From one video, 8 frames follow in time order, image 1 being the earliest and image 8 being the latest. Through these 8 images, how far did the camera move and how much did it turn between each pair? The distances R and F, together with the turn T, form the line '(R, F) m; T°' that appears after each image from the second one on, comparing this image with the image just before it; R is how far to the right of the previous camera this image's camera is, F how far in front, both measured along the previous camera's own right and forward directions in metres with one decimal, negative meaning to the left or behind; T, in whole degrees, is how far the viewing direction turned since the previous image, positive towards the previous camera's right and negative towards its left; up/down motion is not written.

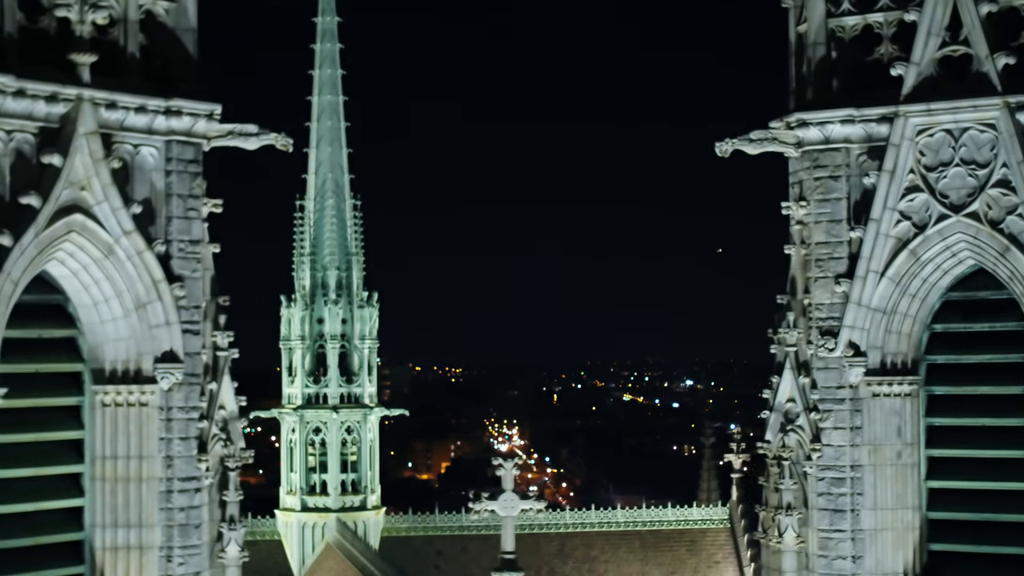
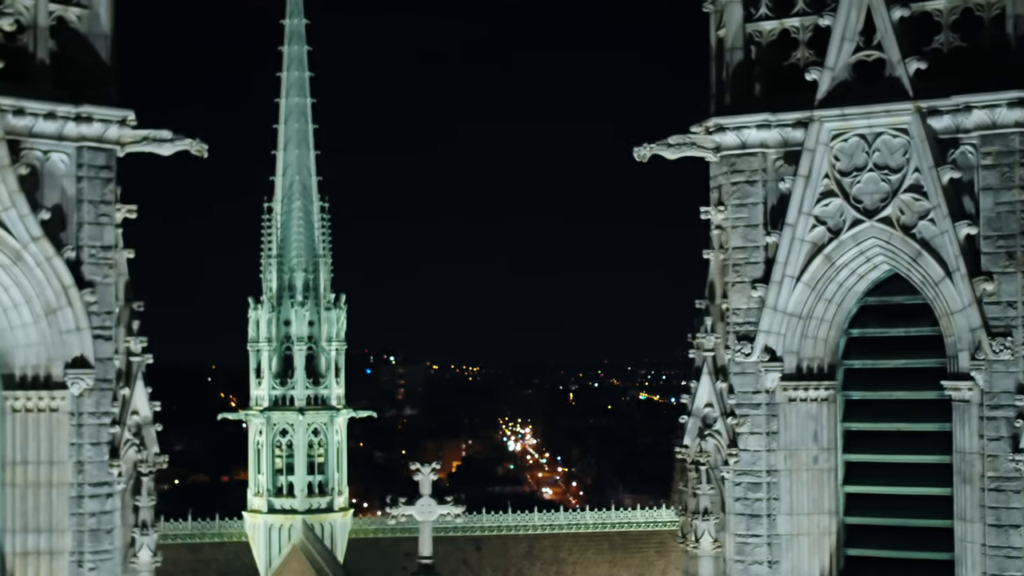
(+0.8, 0.0) m; -1°
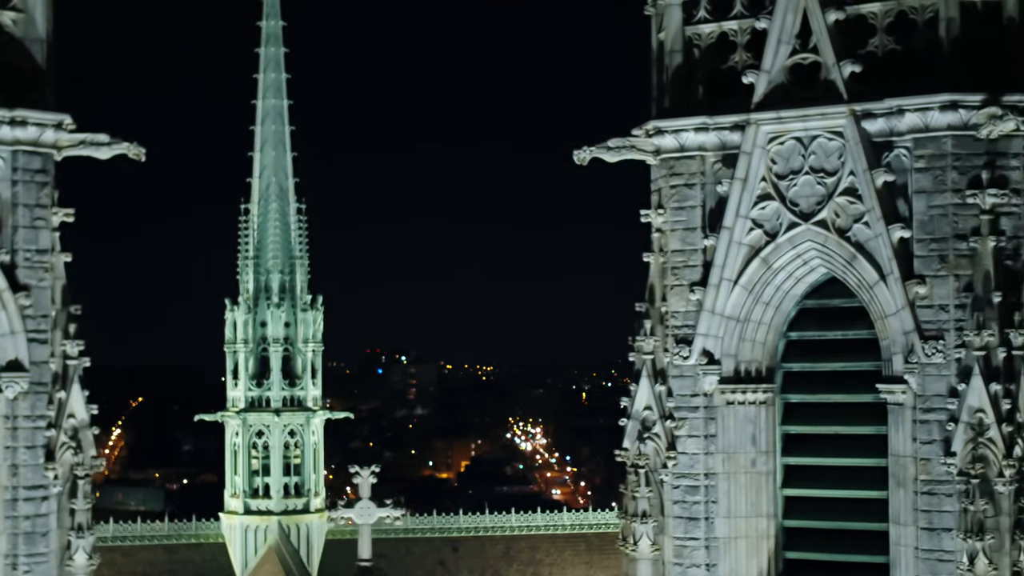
(+0.6, 0.0) m; 0°
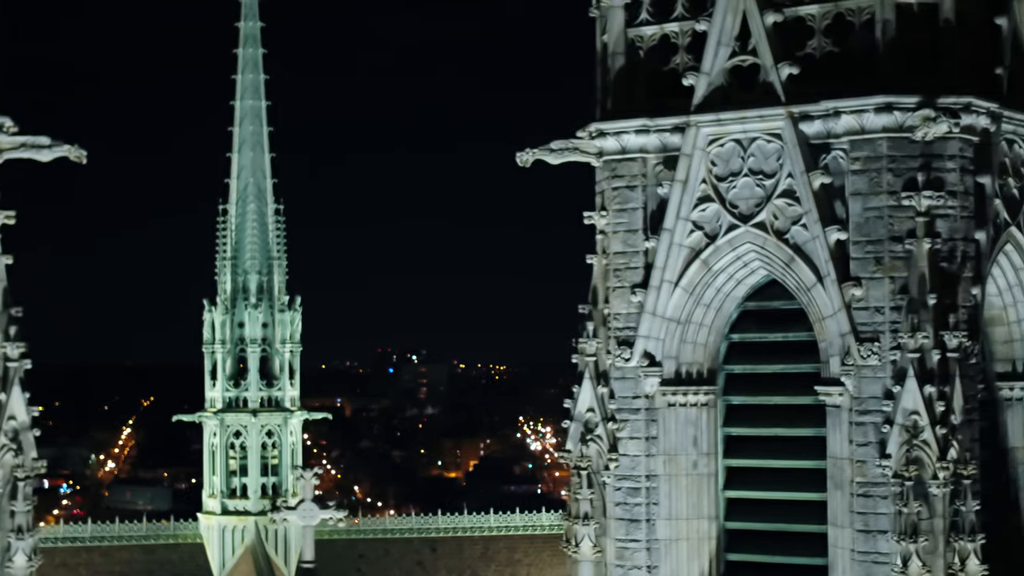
(+0.6, 0.0) m; 0°
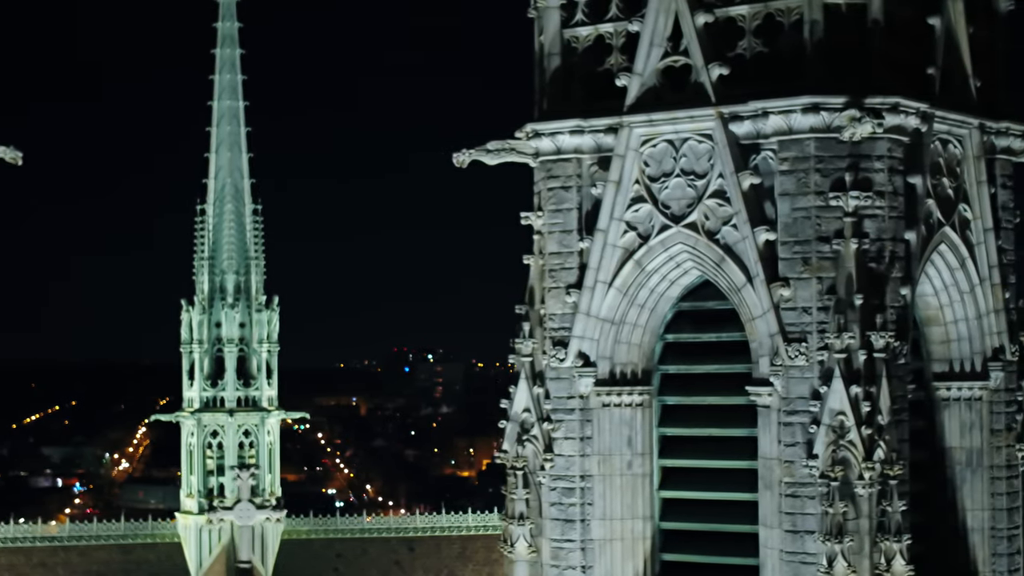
(+0.7, 0.0) m; -1°
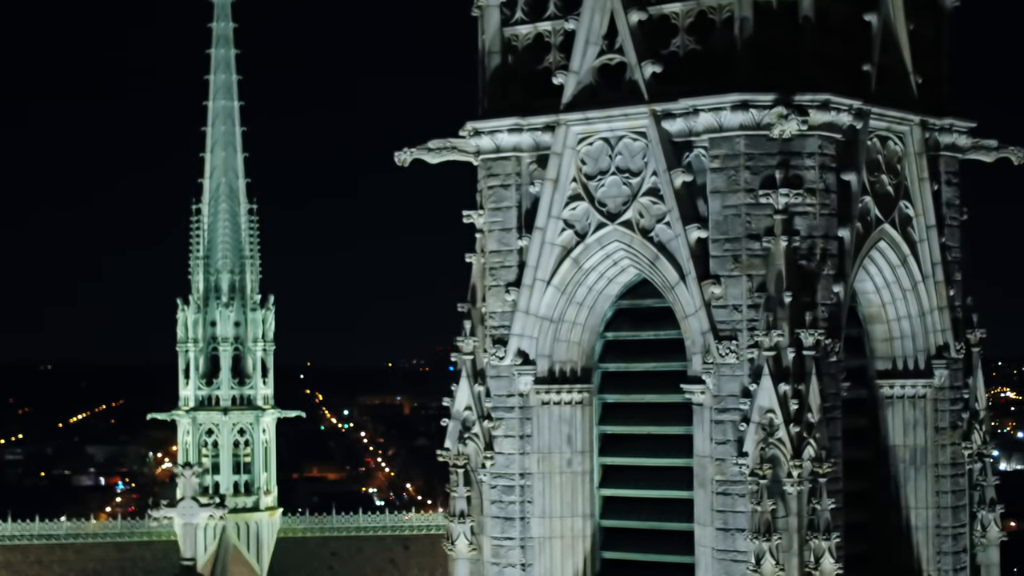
(+0.9, 0.0) m; -1°
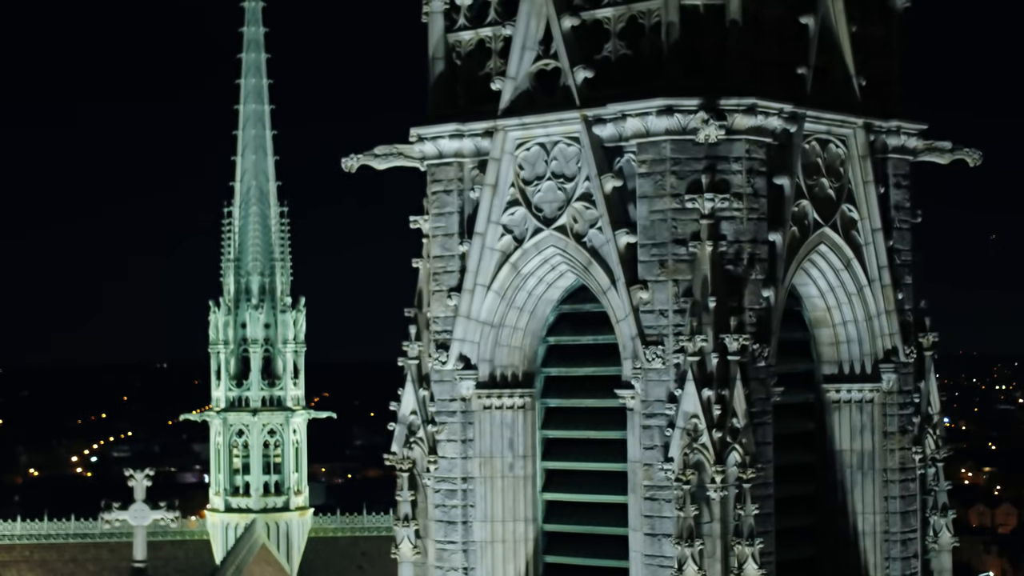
(+1.4, 0.0) m; -3°
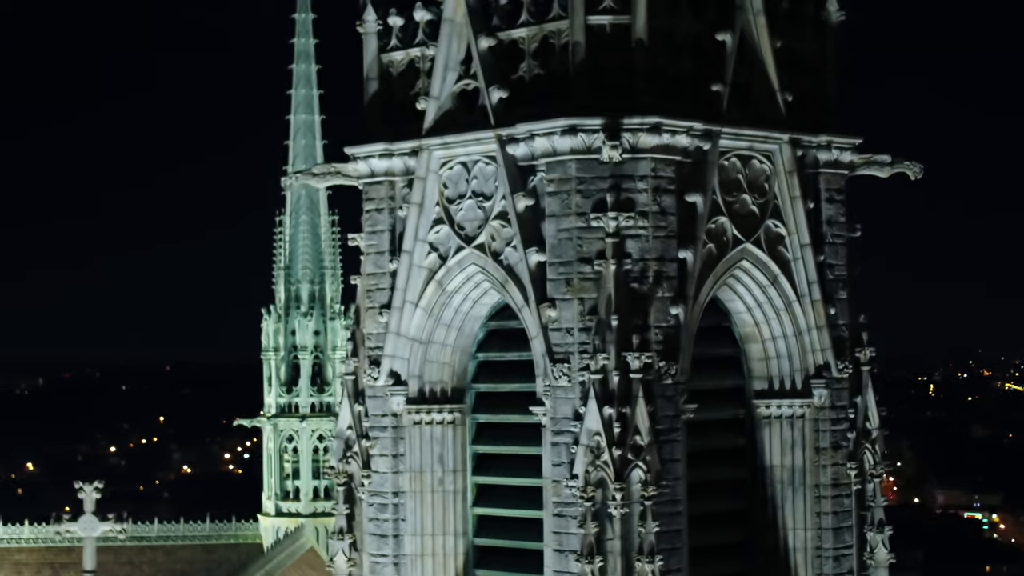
(+2.0, -0.1) m; -5°
